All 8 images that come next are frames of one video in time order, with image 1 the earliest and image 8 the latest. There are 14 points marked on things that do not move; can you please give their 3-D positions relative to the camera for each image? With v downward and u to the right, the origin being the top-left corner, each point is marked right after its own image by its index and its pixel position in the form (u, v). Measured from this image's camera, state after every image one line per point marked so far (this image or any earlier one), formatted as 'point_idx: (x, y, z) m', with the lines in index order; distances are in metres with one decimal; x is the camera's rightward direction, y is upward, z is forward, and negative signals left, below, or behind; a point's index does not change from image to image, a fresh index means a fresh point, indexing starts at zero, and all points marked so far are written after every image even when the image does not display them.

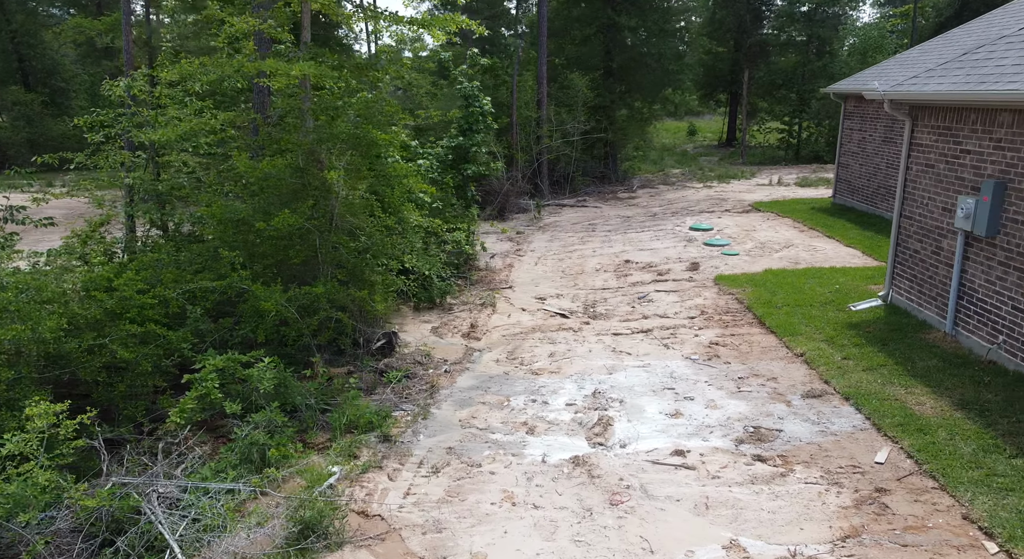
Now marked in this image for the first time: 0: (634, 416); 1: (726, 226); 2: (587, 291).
0: (+1.0, -1.2, +6.2) m
1: (+4.2, +1.0, +14.4) m
2: (+1.1, -0.2, +10.7) m
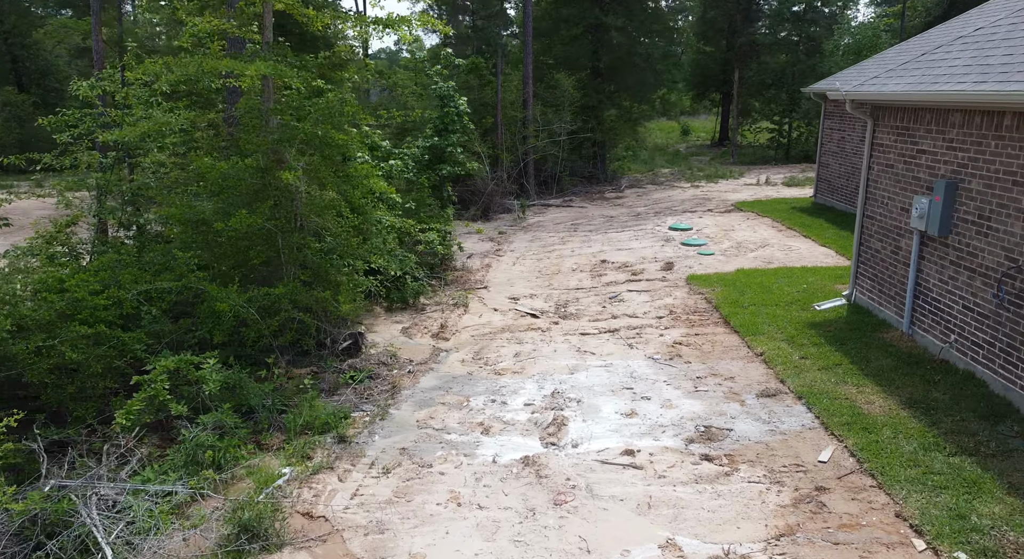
0: (+0.7, -1.2, +6.3) m
1: (+3.8, +1.1, +14.4) m
2: (+0.7, -0.2, +10.8) m
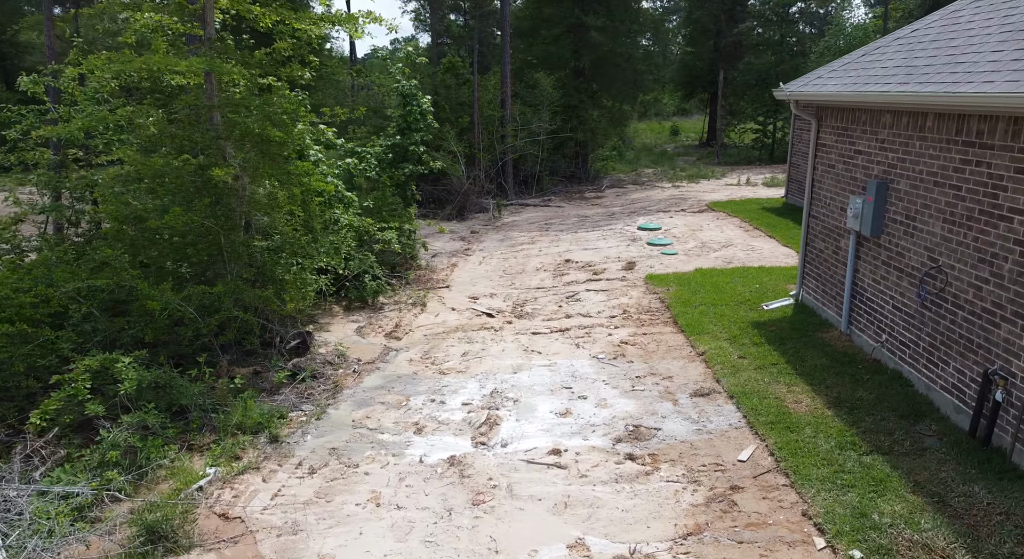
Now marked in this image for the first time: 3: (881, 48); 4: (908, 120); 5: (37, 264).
0: (+0.1, -1.2, +6.3) m
1: (+3.2, +1.1, +14.4) m
2: (+0.1, -0.2, +10.8) m
3: (+3.7, +2.3, +7.1) m
4: (+3.2, +1.3, +5.9) m
5: (-4.3, +0.1, +6.6) m
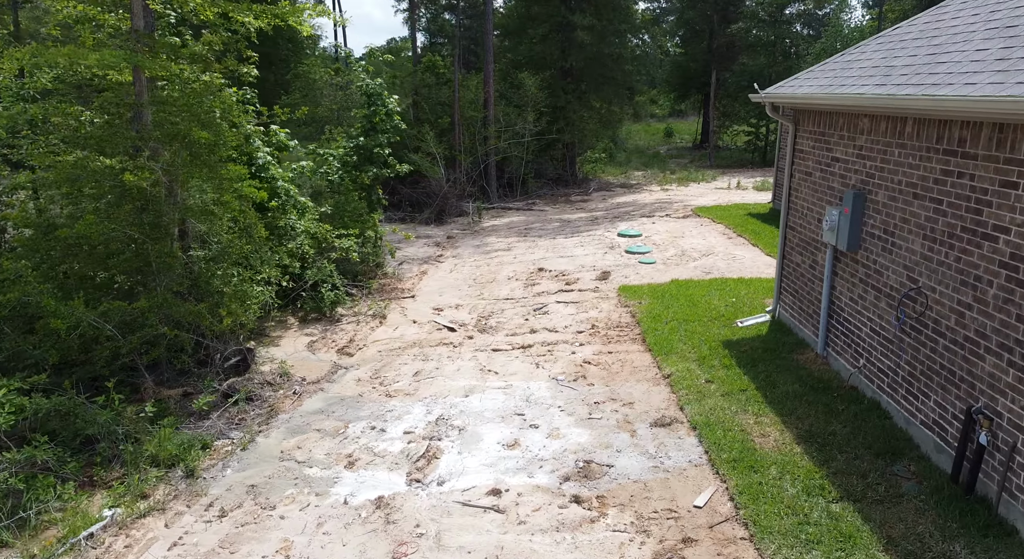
0: (-0.3, -1.3, +5.7) m
1: (+2.8, +0.9, +13.9) m
2: (-0.3, -0.3, +10.2) m
3: (+3.2, +2.1, +6.6) m
4: (+2.8, +1.1, +5.4) m
5: (-4.7, 0.0, +6.0) m
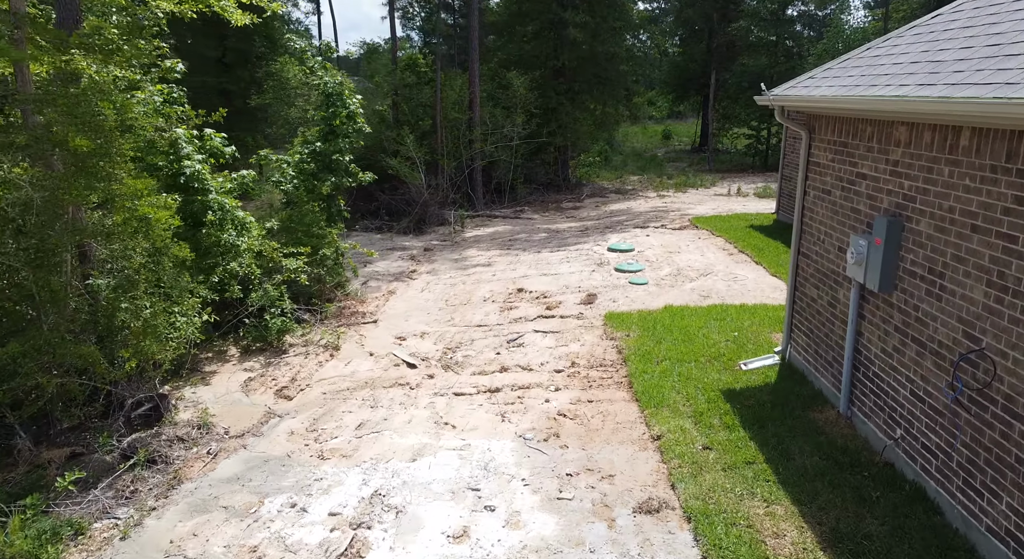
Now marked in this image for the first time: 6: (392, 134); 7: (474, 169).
0: (-0.7, -1.6, +4.5) m
1: (+2.4, +0.6, +12.7) m
2: (-0.7, -0.6, +9.0) m
3: (+2.9, +1.8, +5.4) m
4: (+2.5, +0.8, +4.2) m
5: (-5.1, -0.3, +4.8) m
6: (-2.9, +3.5, +17.4) m
7: (-1.0, +2.9, +19.0) m
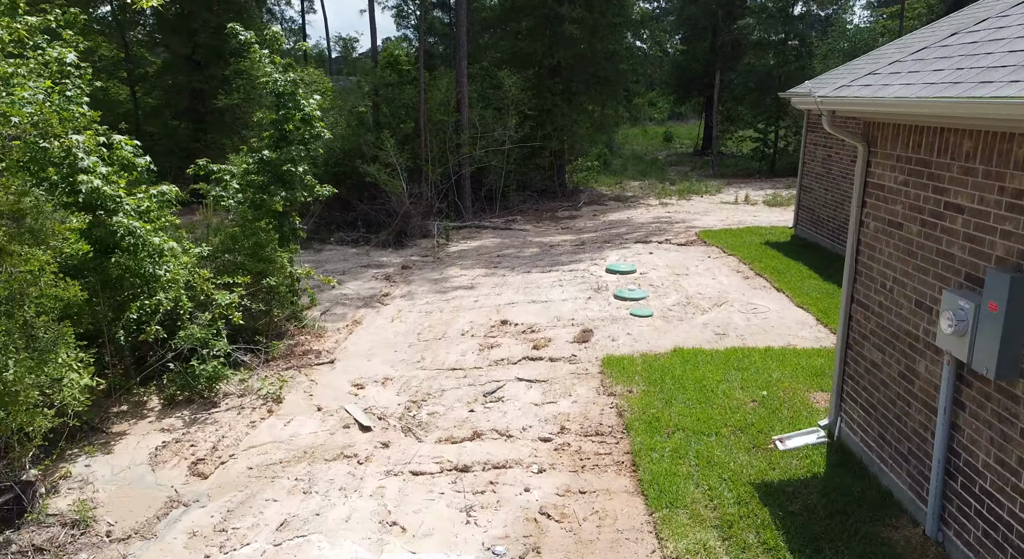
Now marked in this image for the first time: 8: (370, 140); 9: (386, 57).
0: (-0.9, -2.0, +3.1) m
1: (+2.2, +0.2, +11.3) m
2: (-0.9, -1.0, +7.6) m
3: (+2.7, +1.4, +4.0) m
4: (+2.3, +0.5, +2.8) m
5: (-5.3, -0.6, +3.4) m
6: (-3.1, +3.1, +16.0) m
7: (-1.2, +2.5, +17.5) m
8: (-3.1, +3.1, +16.0) m
9: (-3.0, +5.4, +17.7) m
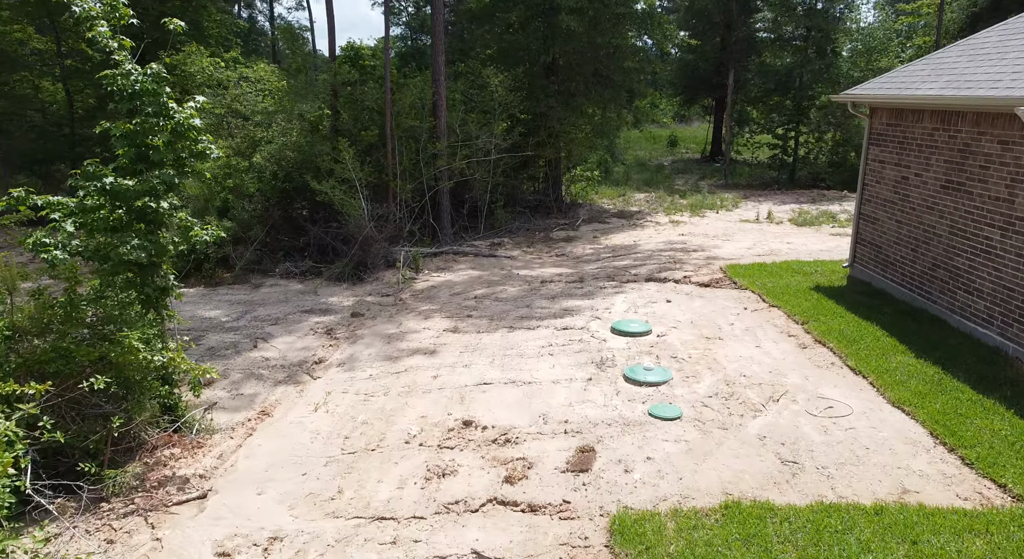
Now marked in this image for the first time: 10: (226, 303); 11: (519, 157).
0: (-1.2, -2.7, +0.3) m
1: (+1.9, -0.5, +8.5) m
2: (-1.2, -1.7, +4.8) m
3: (+2.4, +0.7, +1.3) m
4: (+2.0, -0.2, 0.0) m
5: (-5.5, -1.3, +0.6) m
6: (-3.4, +2.4, +13.2) m
7: (-1.5, +1.8, +14.8) m
8: (-3.4, +2.4, +13.2) m
9: (-3.2, +4.6, +14.9) m
10: (-4.5, -0.4, +11.3) m
11: (+0.2, +3.0, +17.9) m
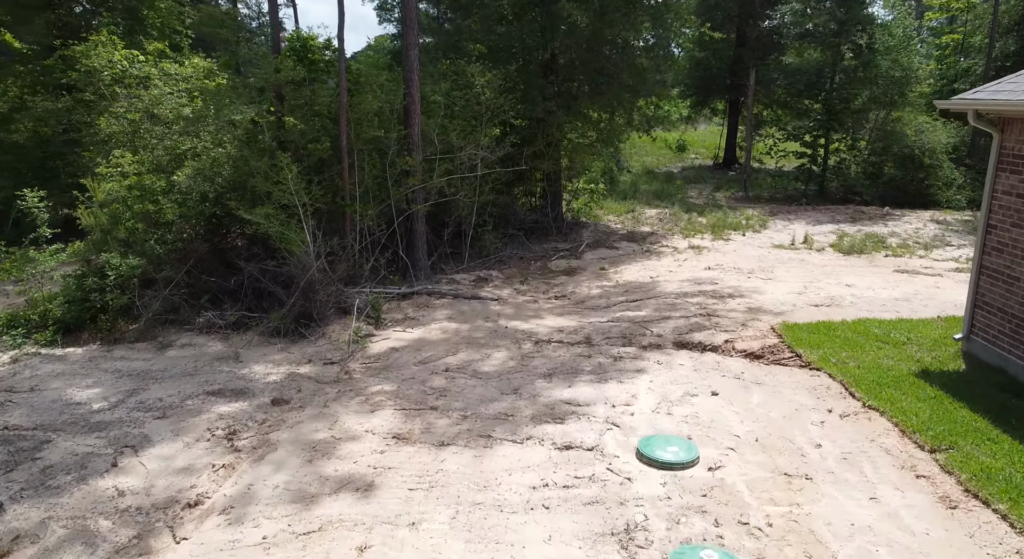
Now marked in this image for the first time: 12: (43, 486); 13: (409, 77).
0: (-1.4, -3.4, -2.5) m
1: (+1.7, -1.3, +5.7) m
2: (-1.4, -2.4, +2.0) m
3: (+2.2, 0.0, -1.6) m
4: (+1.8, -1.0, -2.8) m
5: (-5.7, -2.0, -2.3) m
6: (-3.6, +1.7, +10.4) m
7: (-1.7, +1.0, +11.9) m
8: (-3.6, +1.6, +10.4) m
9: (-3.4, +3.9, +12.1) m
10: (-4.6, -1.1, +8.5) m
11: (0.0, +2.3, +15.0) m
12: (-3.7, -1.6, +5.8) m
13: (-1.7, +3.2, +11.6) m
